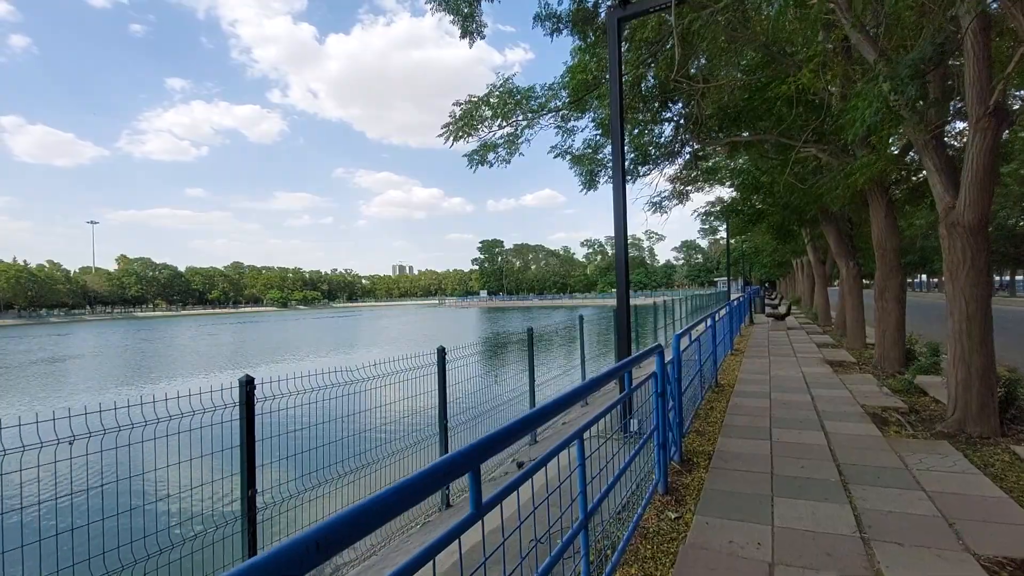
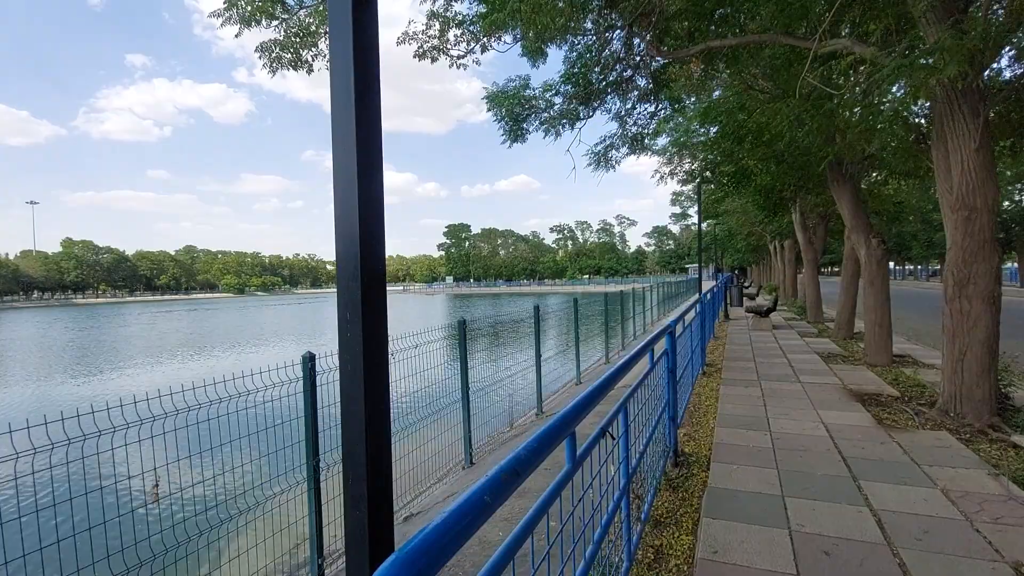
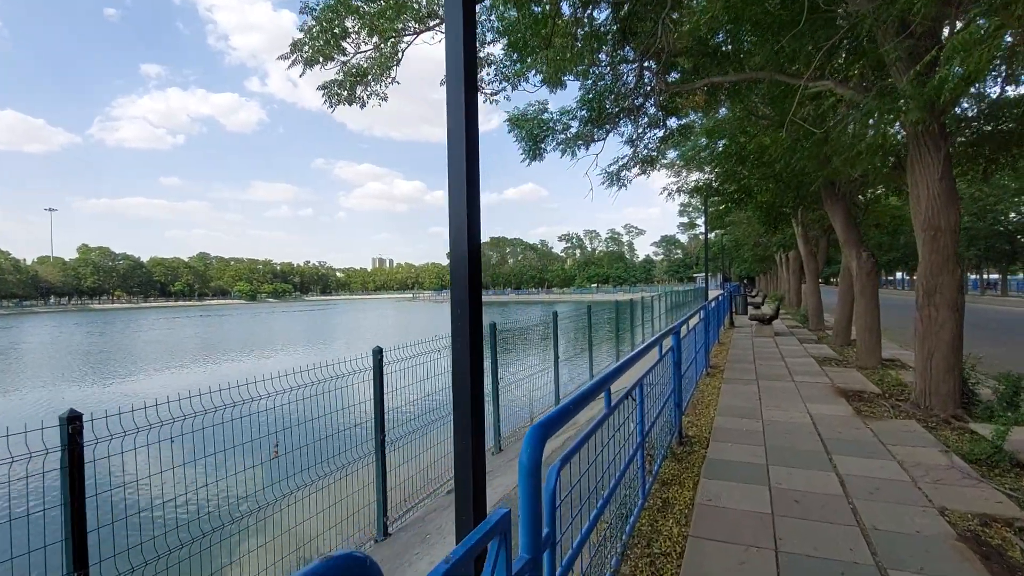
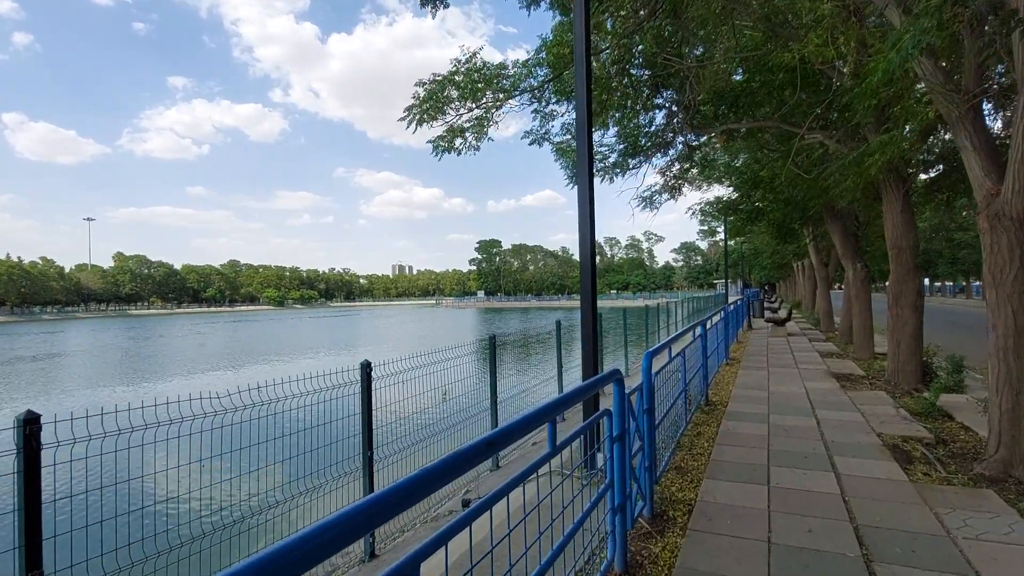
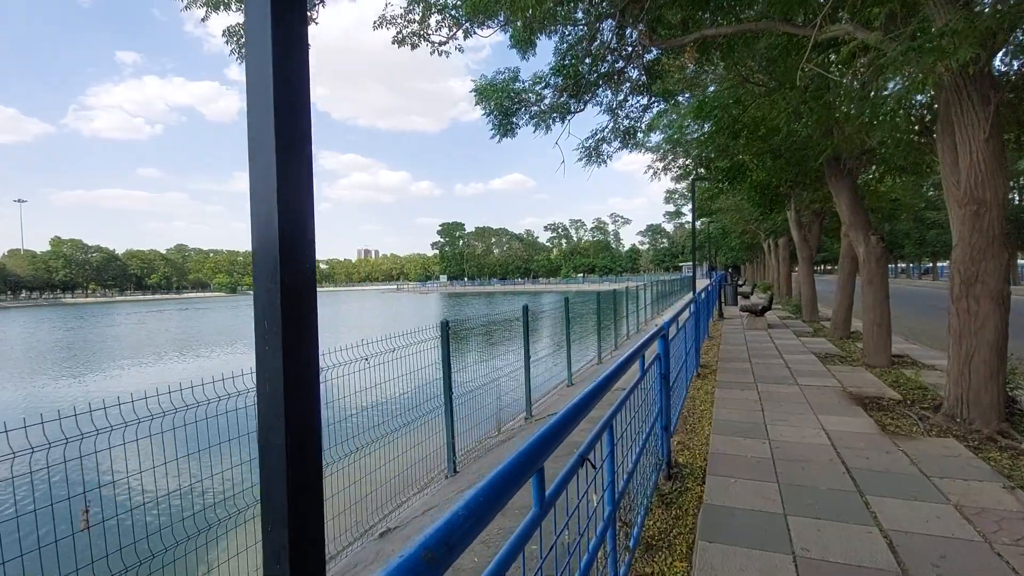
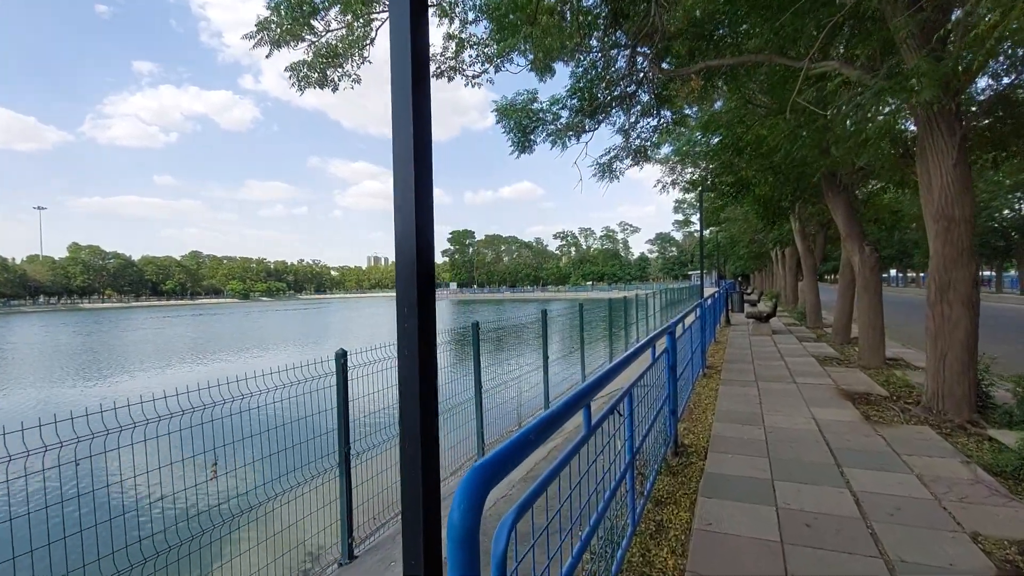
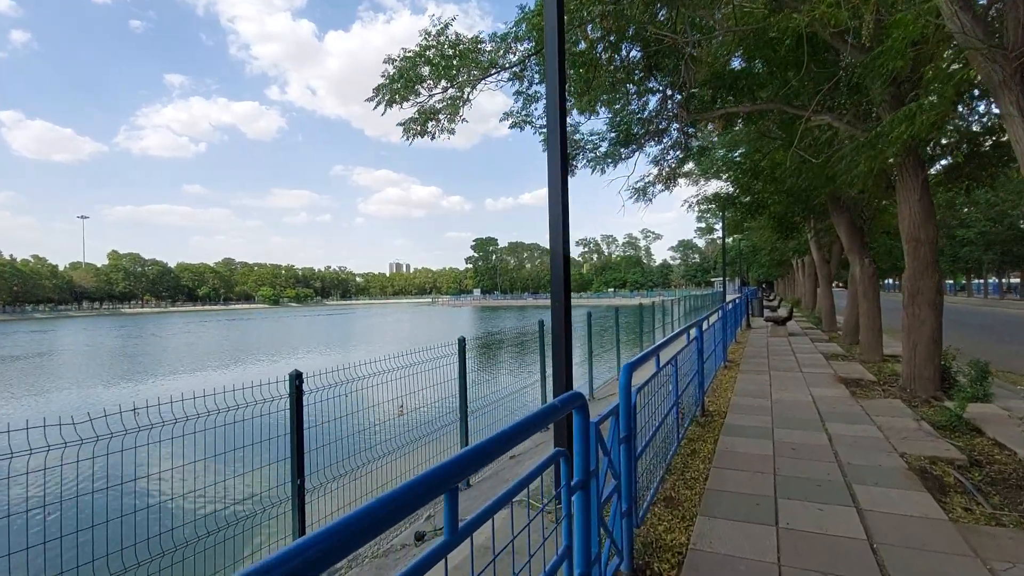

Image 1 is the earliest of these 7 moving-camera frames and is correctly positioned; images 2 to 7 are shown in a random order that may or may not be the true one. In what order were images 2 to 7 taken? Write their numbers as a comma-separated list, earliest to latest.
4, 7, 3, 6, 2, 5
